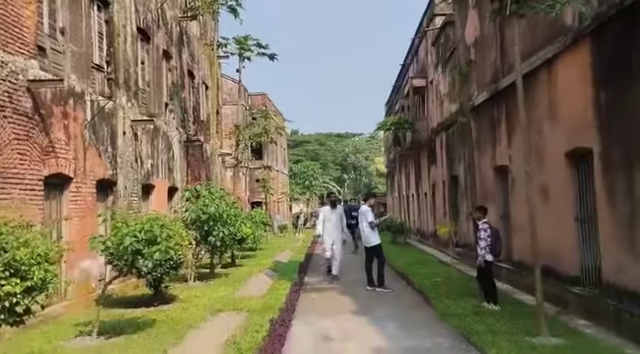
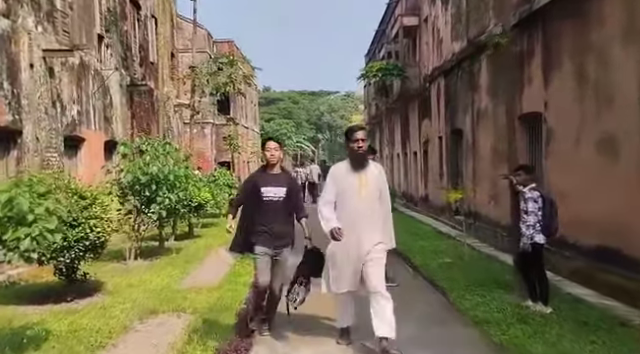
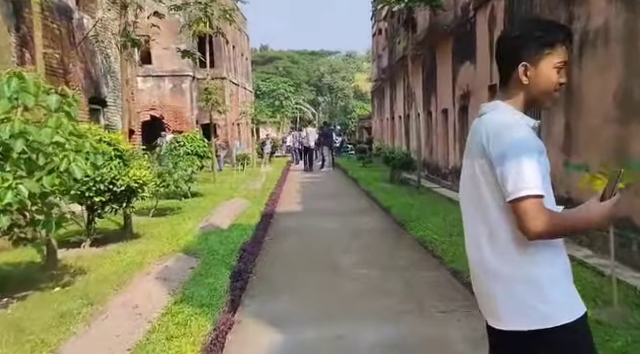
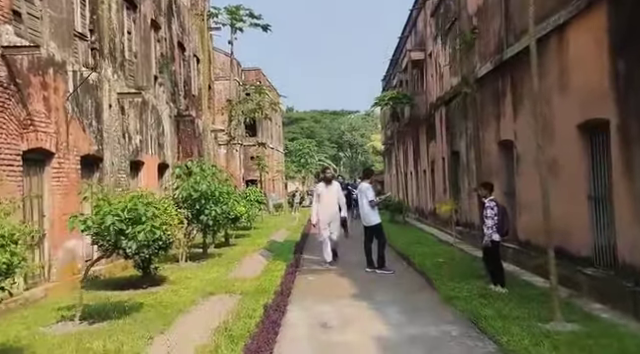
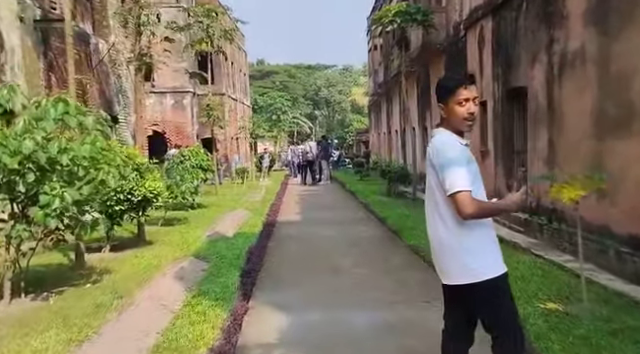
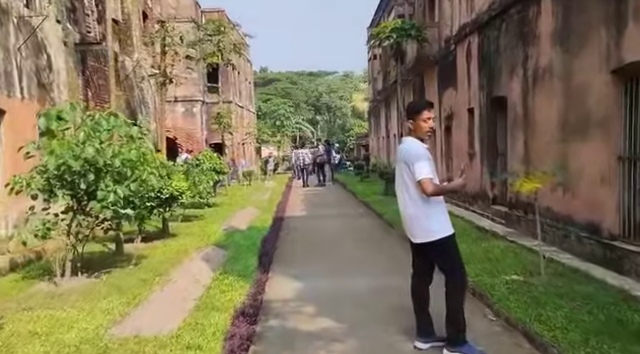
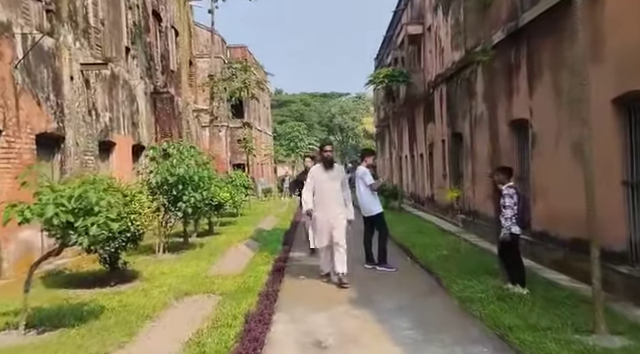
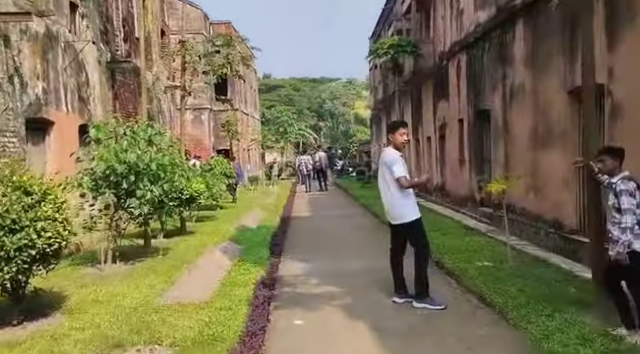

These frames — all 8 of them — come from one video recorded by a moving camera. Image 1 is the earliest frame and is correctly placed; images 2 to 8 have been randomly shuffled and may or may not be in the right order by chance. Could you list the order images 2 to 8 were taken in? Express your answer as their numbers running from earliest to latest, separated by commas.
4, 7, 2, 8, 6, 5, 3
